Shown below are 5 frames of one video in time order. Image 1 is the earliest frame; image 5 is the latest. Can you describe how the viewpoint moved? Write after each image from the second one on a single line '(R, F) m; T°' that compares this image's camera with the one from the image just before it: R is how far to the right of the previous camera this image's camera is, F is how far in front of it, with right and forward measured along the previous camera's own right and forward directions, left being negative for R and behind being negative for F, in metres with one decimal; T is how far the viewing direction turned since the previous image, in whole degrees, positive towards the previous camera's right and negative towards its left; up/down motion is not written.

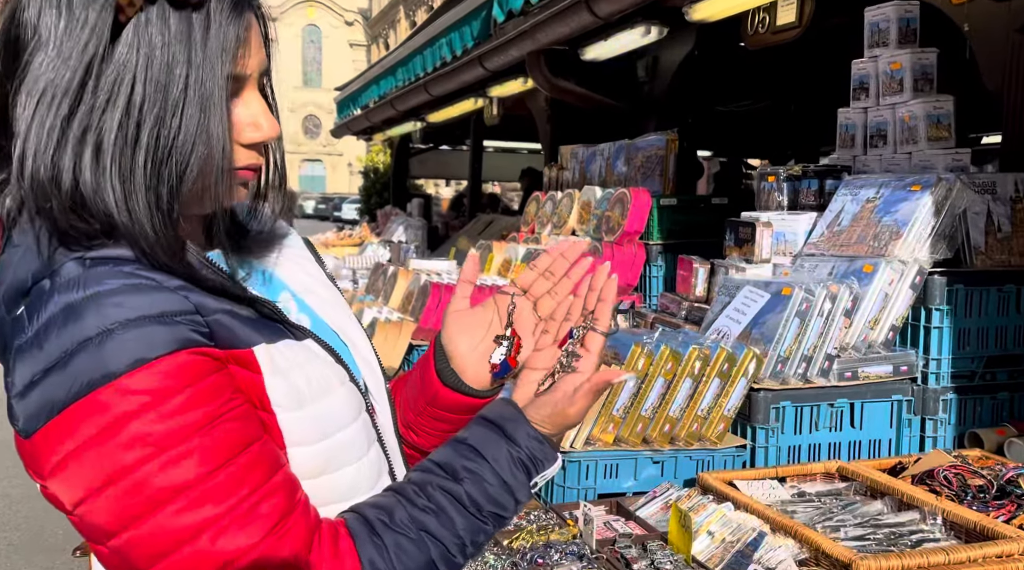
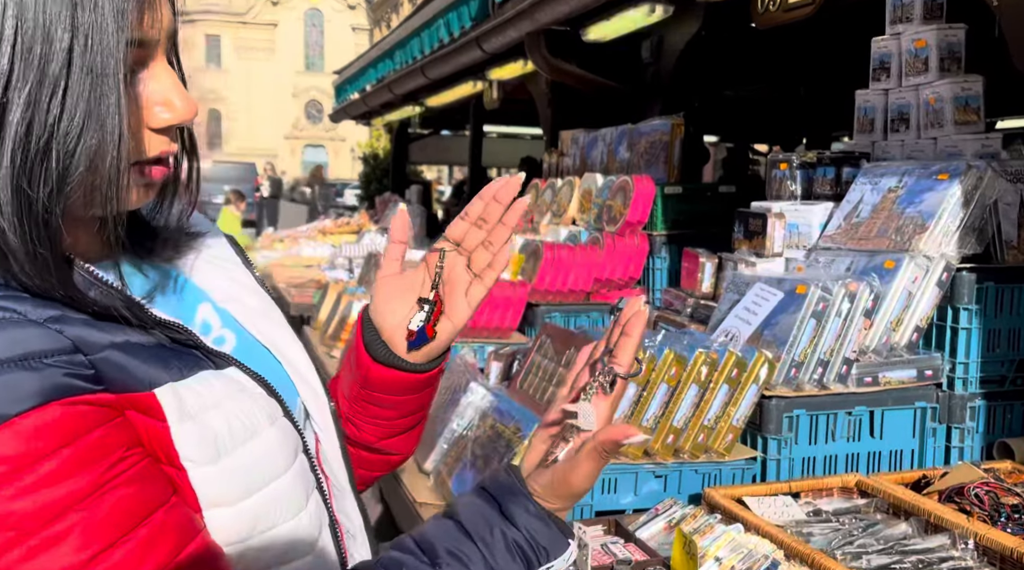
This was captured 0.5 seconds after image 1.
(0.0, +0.3) m; 0°
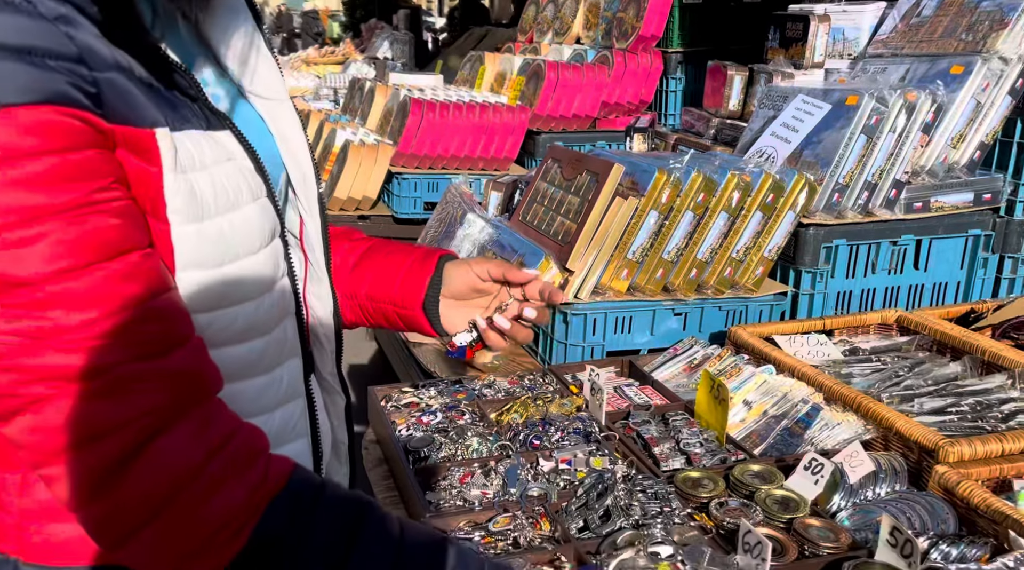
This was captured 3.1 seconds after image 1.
(0.0, +0.4) m; 0°
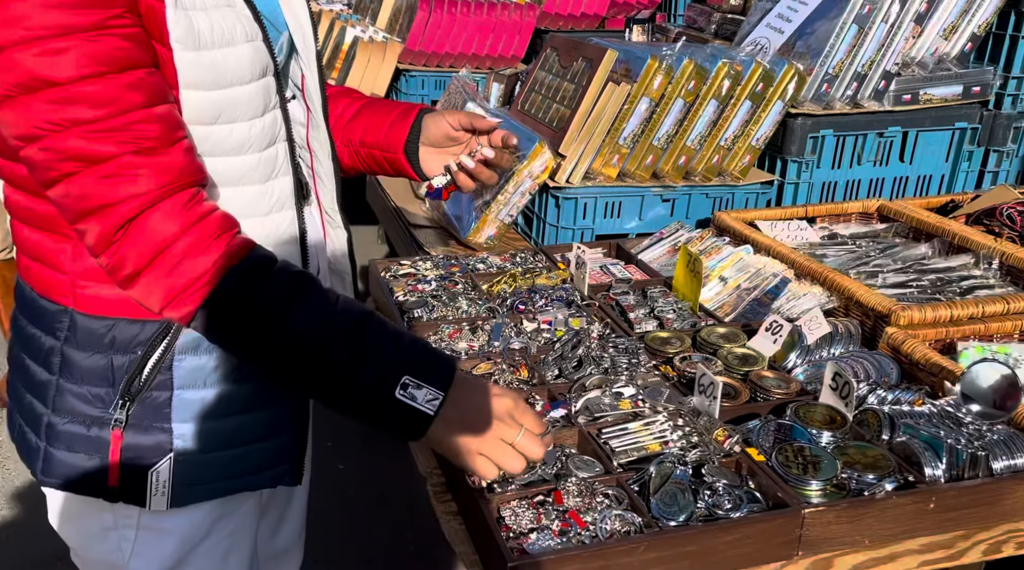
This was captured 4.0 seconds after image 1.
(+0.1, -0.1) m; -1°
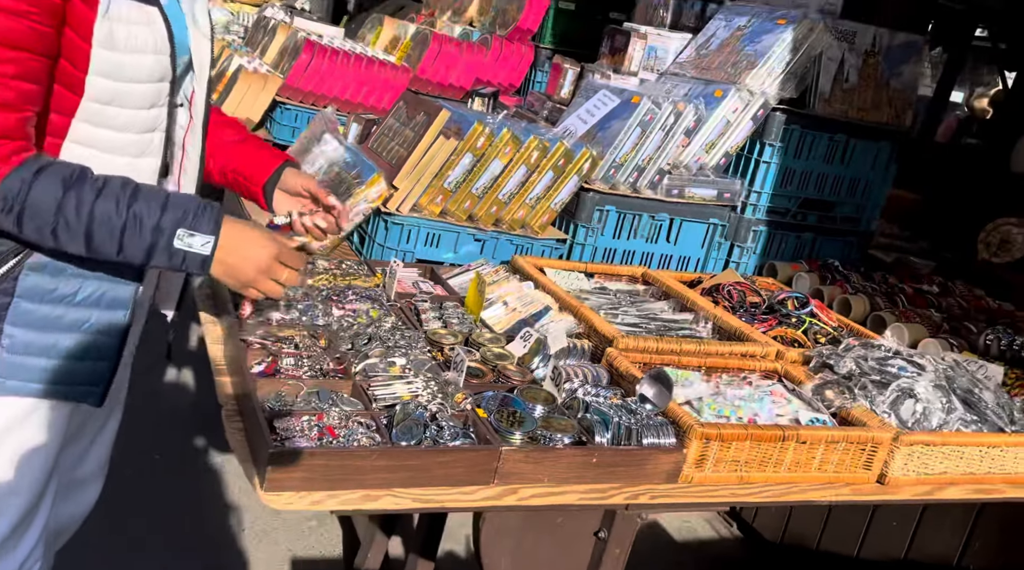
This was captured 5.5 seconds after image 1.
(+0.1, -0.6) m; +9°
